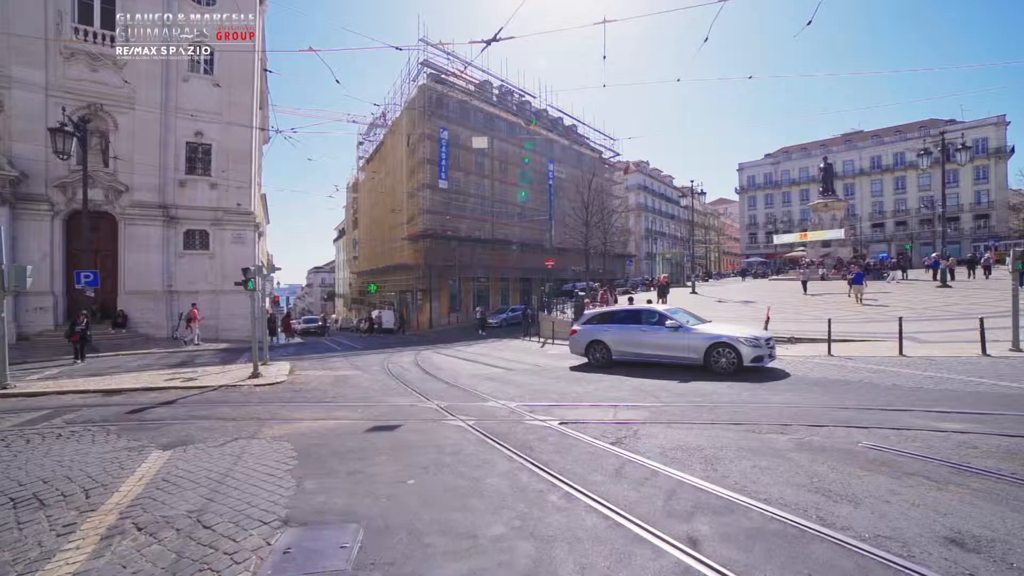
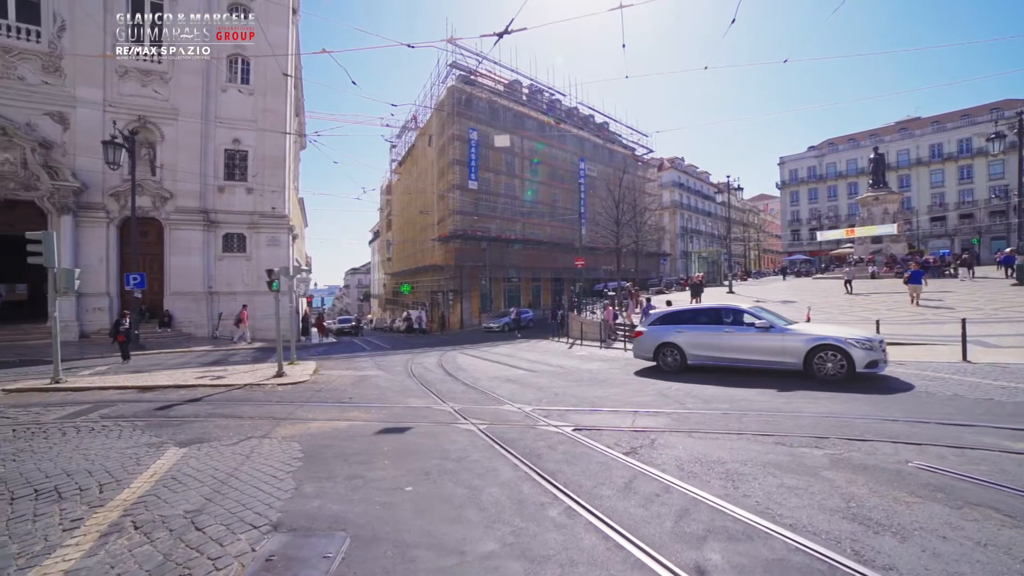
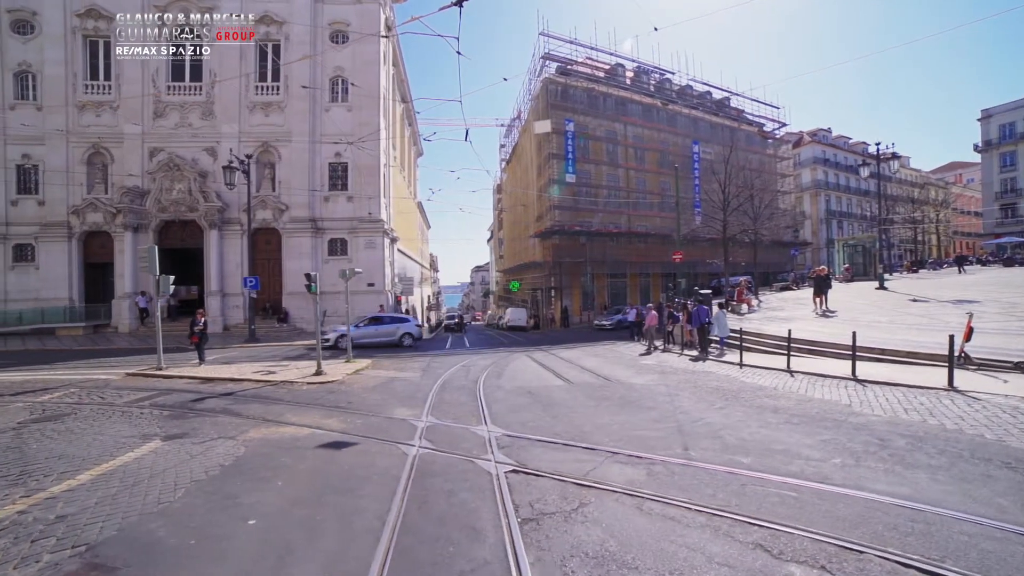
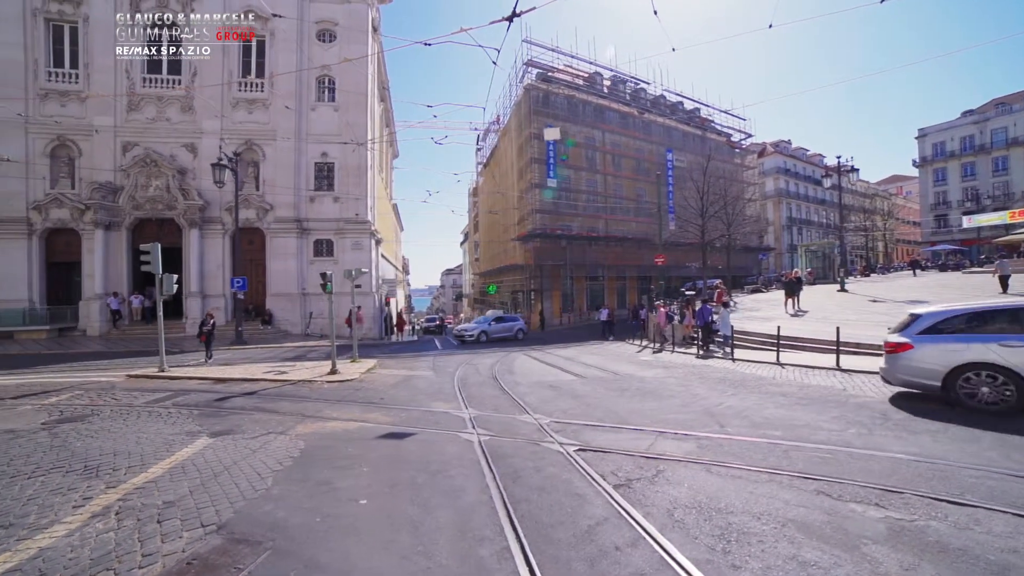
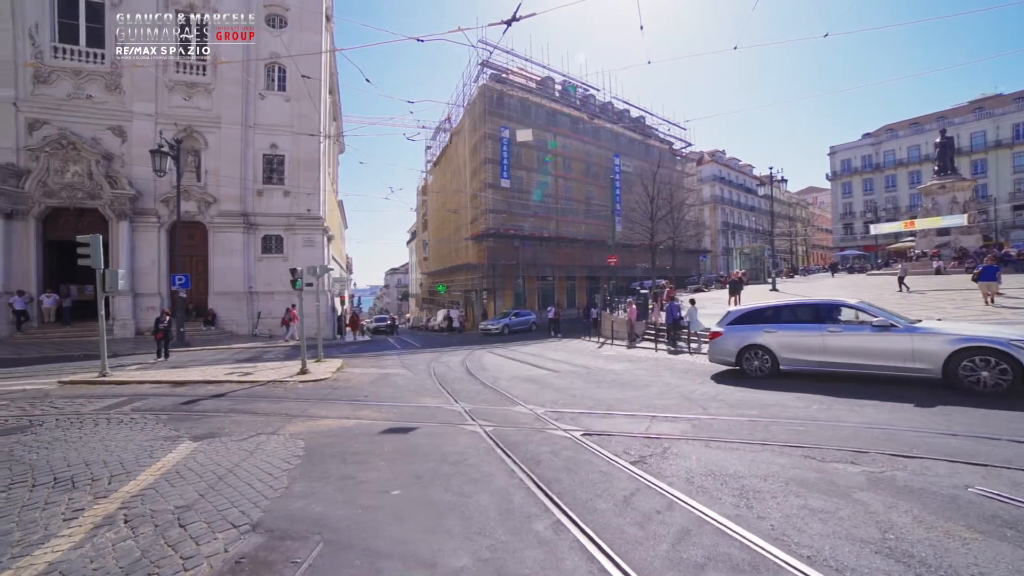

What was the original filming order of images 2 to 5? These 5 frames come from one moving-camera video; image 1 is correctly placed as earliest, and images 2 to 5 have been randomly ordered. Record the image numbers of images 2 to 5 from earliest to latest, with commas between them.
2, 5, 4, 3
